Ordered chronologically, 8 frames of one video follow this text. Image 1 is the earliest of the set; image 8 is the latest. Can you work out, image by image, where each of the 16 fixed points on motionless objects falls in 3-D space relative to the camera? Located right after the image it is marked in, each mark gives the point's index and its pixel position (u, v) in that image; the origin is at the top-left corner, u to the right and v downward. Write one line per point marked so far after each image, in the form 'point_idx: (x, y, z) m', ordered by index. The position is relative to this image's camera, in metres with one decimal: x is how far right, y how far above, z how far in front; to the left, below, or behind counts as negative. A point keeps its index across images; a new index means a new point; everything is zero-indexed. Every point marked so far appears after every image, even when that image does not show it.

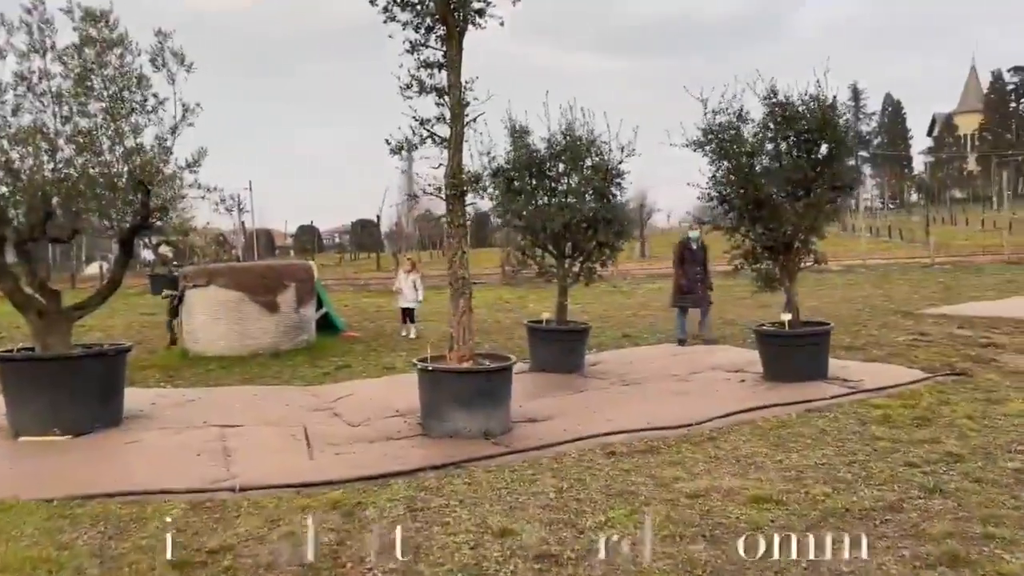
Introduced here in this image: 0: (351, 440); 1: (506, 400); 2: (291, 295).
0: (-1.2, -1.1, +6.2) m
1: (0.0, -0.9, +6.3) m
2: (-2.9, -0.1, +10.9) m
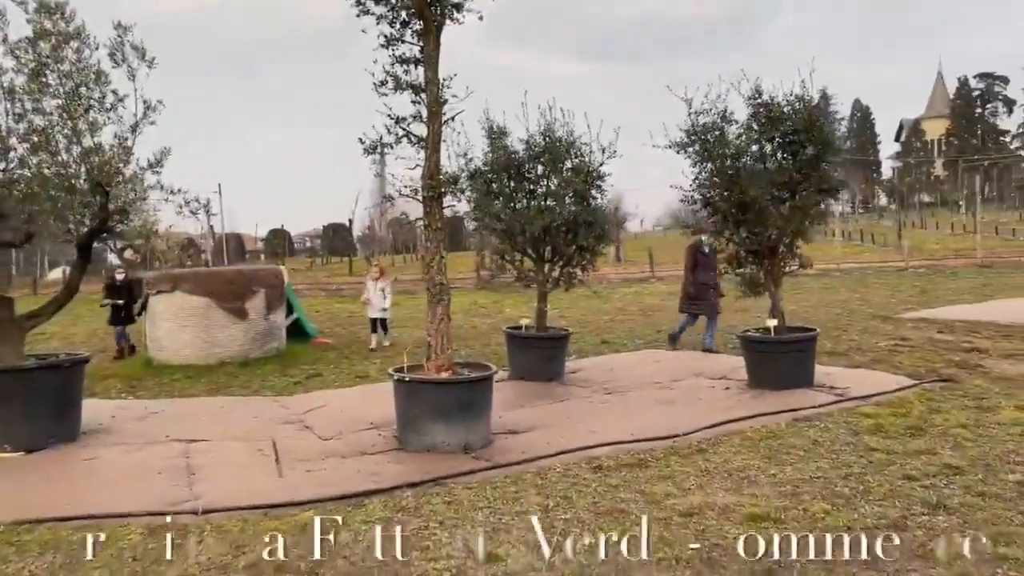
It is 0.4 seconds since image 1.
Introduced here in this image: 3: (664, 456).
0: (-1.3, -1.2, +5.9) m
1: (-0.2, -0.9, +6.0) m
2: (-3.2, -0.2, +10.6) m
3: (+1.0, -1.1, +5.6) m
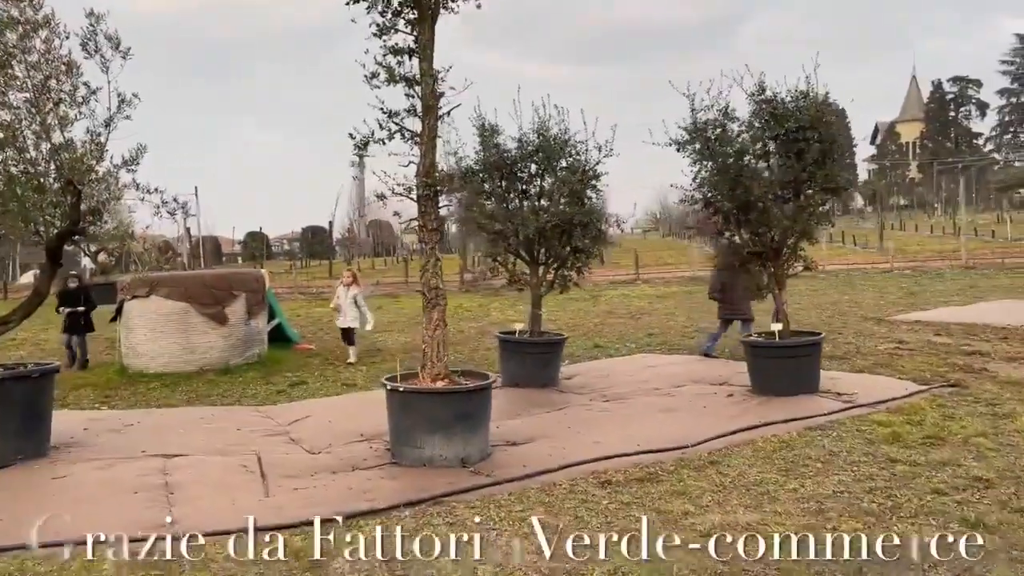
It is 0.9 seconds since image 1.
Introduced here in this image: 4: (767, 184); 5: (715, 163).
0: (-1.3, -1.2, +5.5) m
1: (-0.2, -0.9, +5.7) m
2: (-3.3, -0.2, +10.2) m
3: (+1.1, -1.2, +5.3) m
4: (+2.2, +0.9, +7.3) m
5: (+1.8, +1.1, +7.5) m
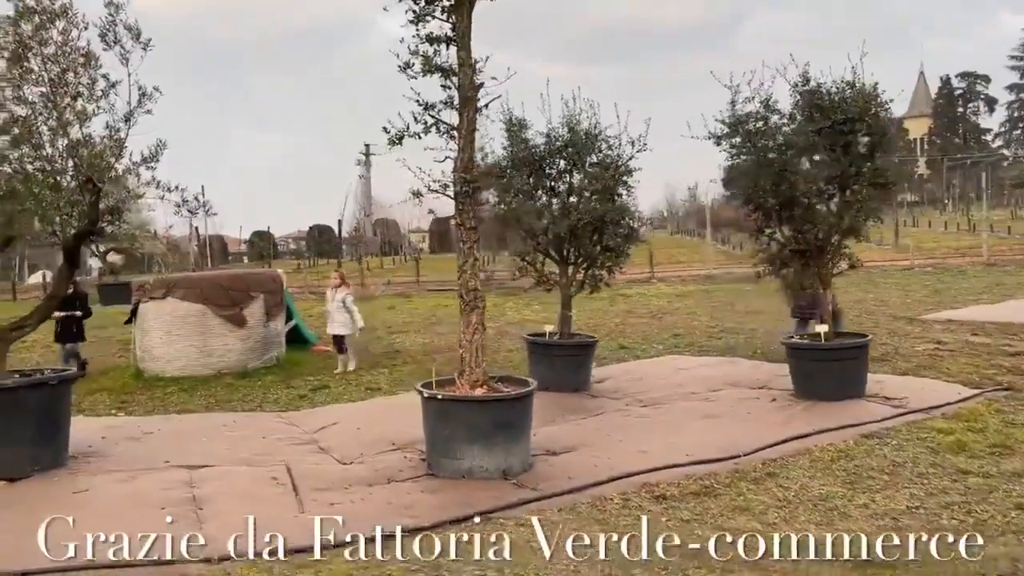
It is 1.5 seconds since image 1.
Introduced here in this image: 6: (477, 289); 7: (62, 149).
0: (-1.0, -1.2, +5.2) m
1: (+0.1, -0.9, +5.4) m
2: (-3.0, -0.2, +9.9) m
3: (+1.3, -1.2, +5.0) m
4: (+2.5, +0.9, +7.0) m
5: (+2.1, +1.1, +7.2) m
6: (-0.2, 0.0, +5.5) m
7: (-3.2, +1.0, +5.9) m
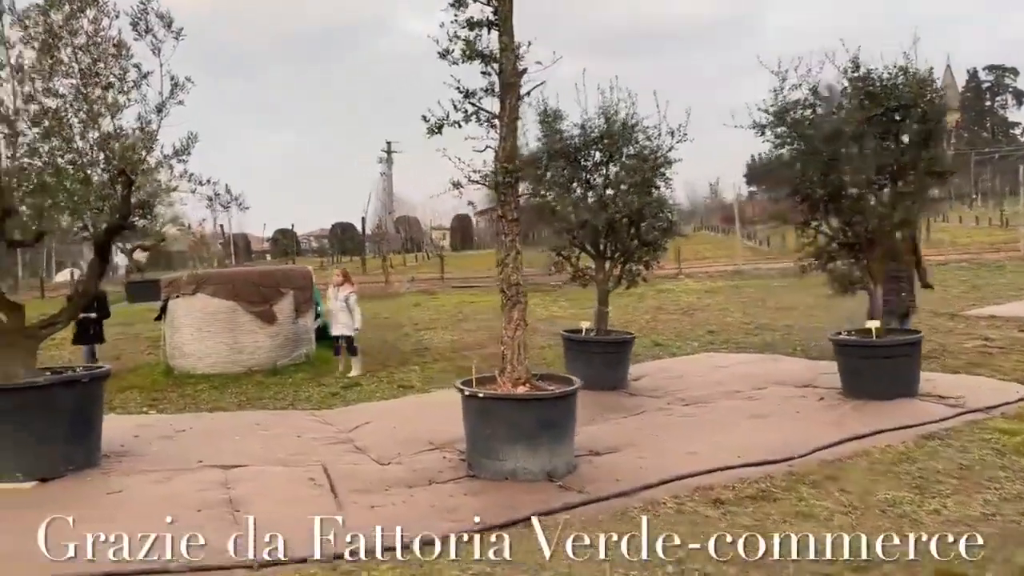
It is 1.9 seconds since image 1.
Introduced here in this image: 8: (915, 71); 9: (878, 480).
0: (-0.8, -1.2, +5.1) m
1: (+0.4, -0.9, +5.2) m
2: (-2.6, -0.2, +9.7) m
3: (+1.6, -1.1, +4.8) m
4: (+2.8, +1.0, +6.7) m
5: (+2.4, +1.2, +6.9) m
6: (0.0, 0.0, +5.3) m
7: (-2.9, +1.0, +5.8) m
8: (+3.3, +1.8, +6.7) m
9: (+2.1, -1.1, +4.8) m
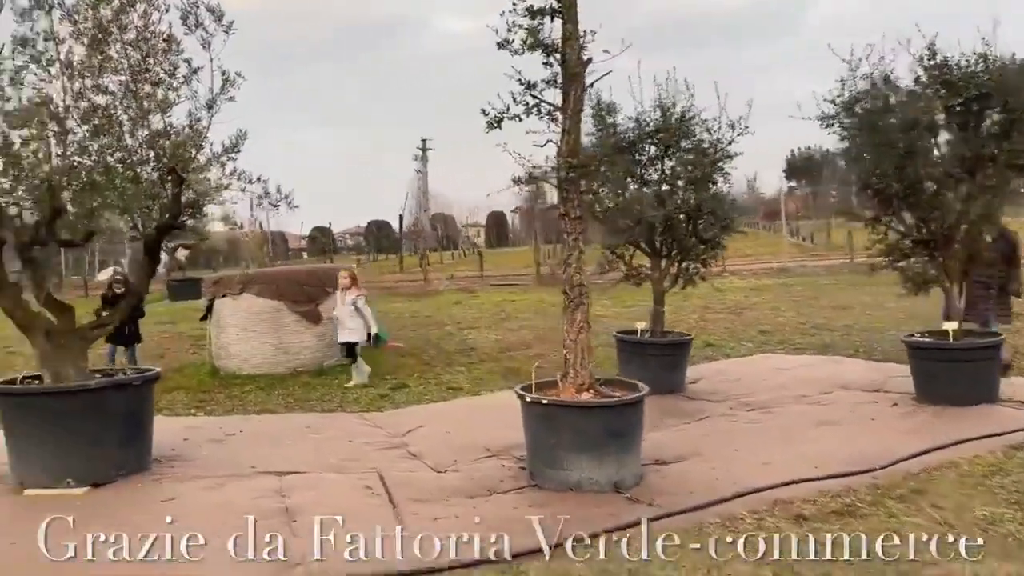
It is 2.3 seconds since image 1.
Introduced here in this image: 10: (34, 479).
0: (-0.4, -1.2, +4.9) m
1: (+0.8, -0.9, +5.0) m
2: (-2.1, -0.2, +9.6) m
3: (+2.0, -1.1, +4.5) m
4: (+3.3, +1.0, +6.4) m
5: (+2.9, +1.2, +6.6) m
6: (+0.4, 0.0, +5.0) m
7: (-2.5, +1.0, +5.7) m
8: (+3.7, +1.8, +6.3) m
9: (+2.5, -1.1, +4.5) m
10: (-3.1, -1.2, +5.3) m
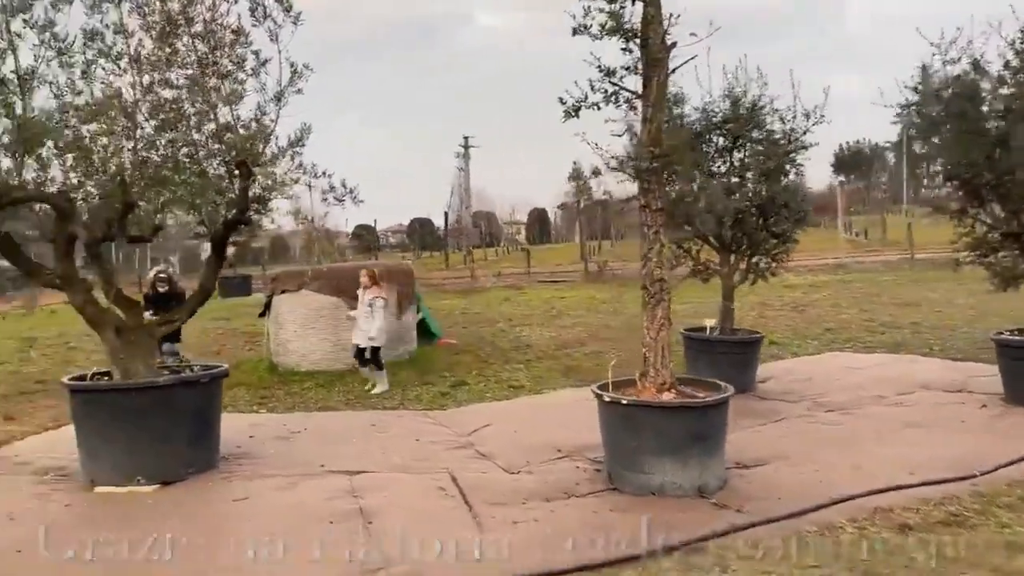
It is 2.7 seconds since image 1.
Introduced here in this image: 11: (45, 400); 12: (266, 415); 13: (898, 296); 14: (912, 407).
0: (+0.1, -1.2, +4.7) m
1: (+1.2, -0.9, +4.7) m
2: (-1.4, -0.1, +9.5) m
3: (+2.4, -1.1, +4.2) m
4: (+3.8, +1.0, +6.0) m
5: (+3.4, +1.2, +6.3) m
6: (+0.9, +0.1, +4.8) m
7: (-2.0, +1.0, +5.6) m
8: (+4.2, +1.8, +6.0) m
9: (+2.9, -1.1, +4.2) m
10: (-2.6, -1.2, +5.3) m
11: (-4.9, -1.2, +8.7) m
12: (-2.1, -1.1, +7.1) m
13: (+6.8, -0.1, +14.7) m
14: (+3.1, -0.9, +6.4) m
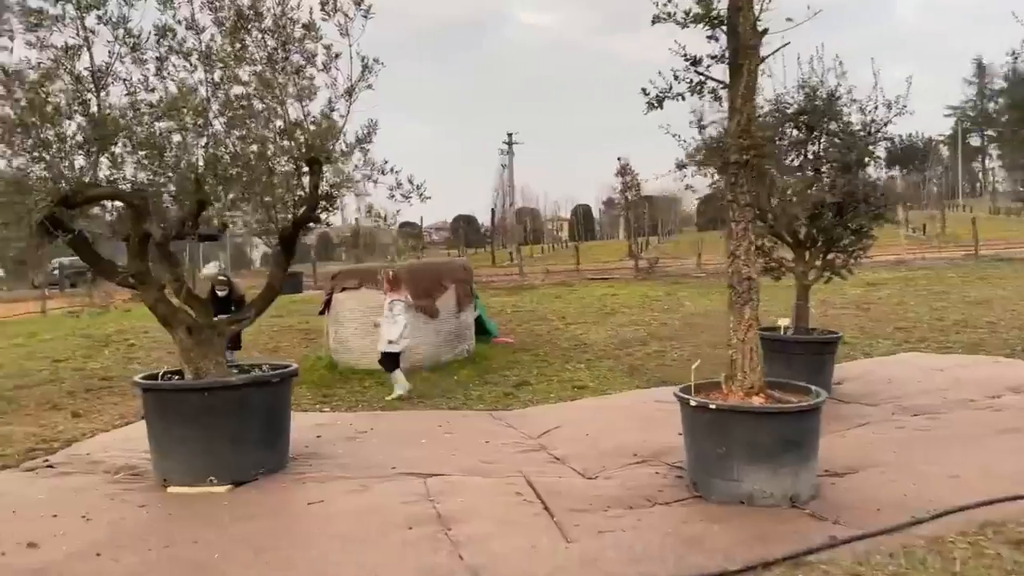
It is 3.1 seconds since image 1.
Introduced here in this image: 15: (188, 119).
0: (+0.5, -1.2, +4.5) m
1: (+1.6, -0.9, +4.5) m
2: (-0.7, -0.1, +9.4) m
3: (+2.8, -1.1, +3.9) m
4: (+4.3, +1.0, +5.6) m
5: (+3.9, +1.2, +5.9) m
6: (+1.3, +0.1, +4.6) m
7: (-1.5, +1.1, +5.5) m
8: (+4.7, +1.8, +5.6) m
9: (+3.3, -1.1, +3.8) m
10: (-2.1, -1.2, +5.3) m
11: (-4.2, -1.1, +8.7) m
12: (-1.5, -1.1, +7.1) m
13: (+7.8, -0.1, +14.2) m
14: (+3.6, -0.9, +6.0) m
15: (-2.0, +1.1, +5.2) m
